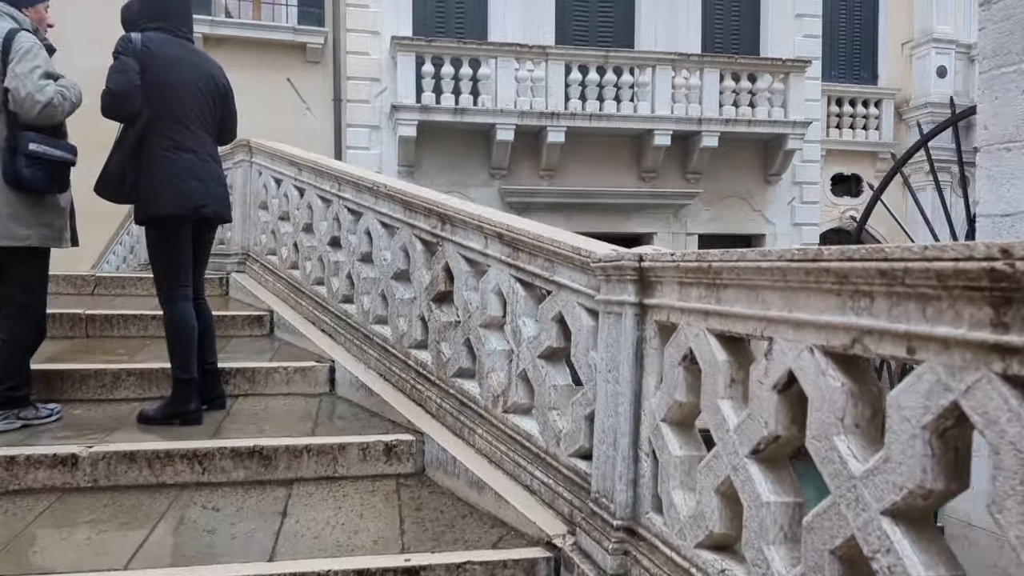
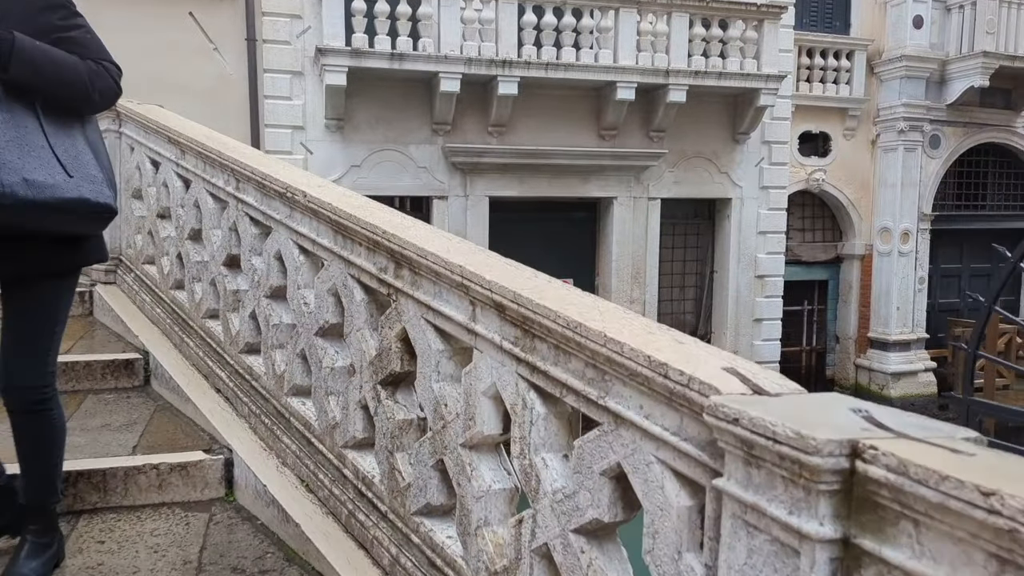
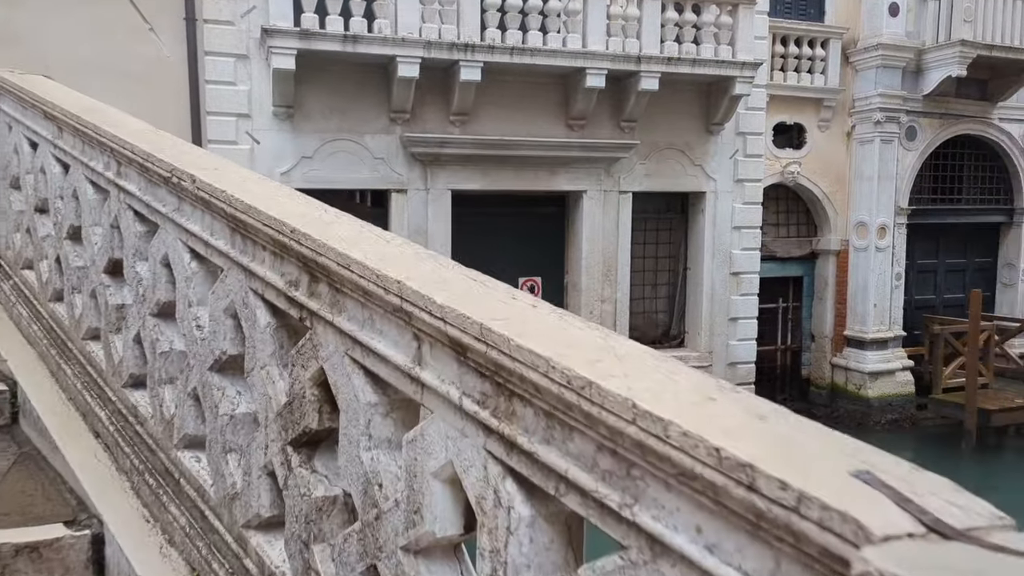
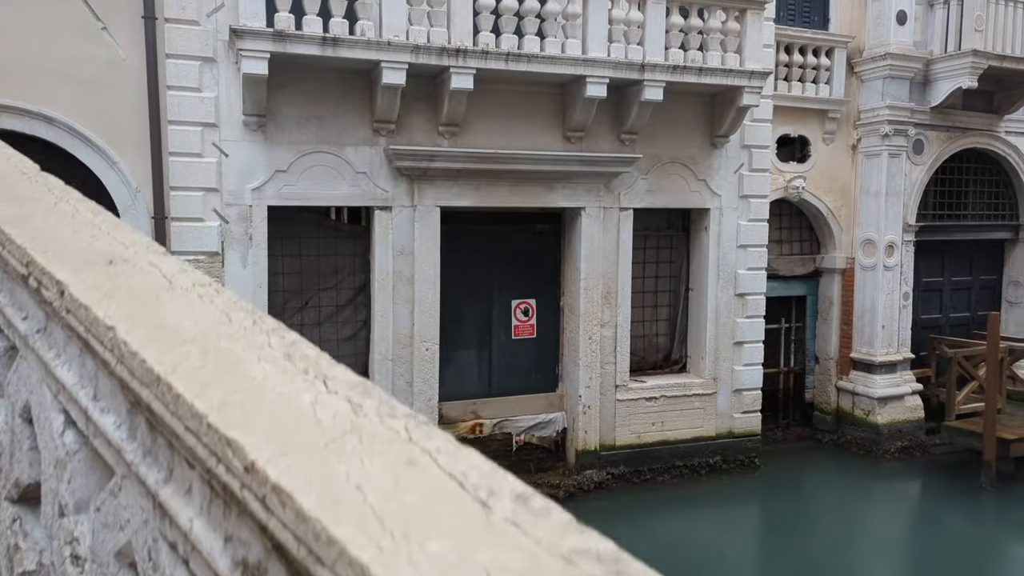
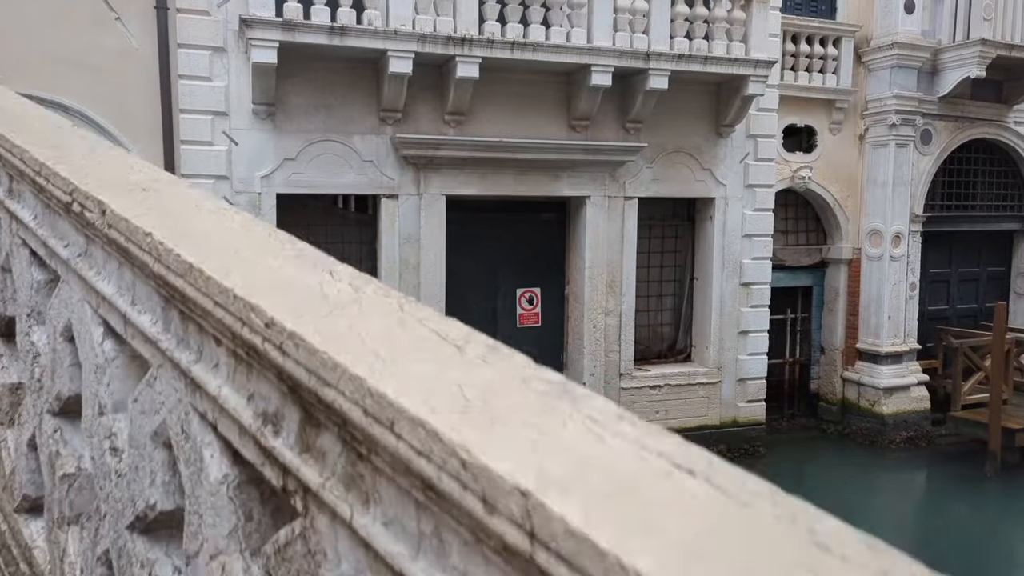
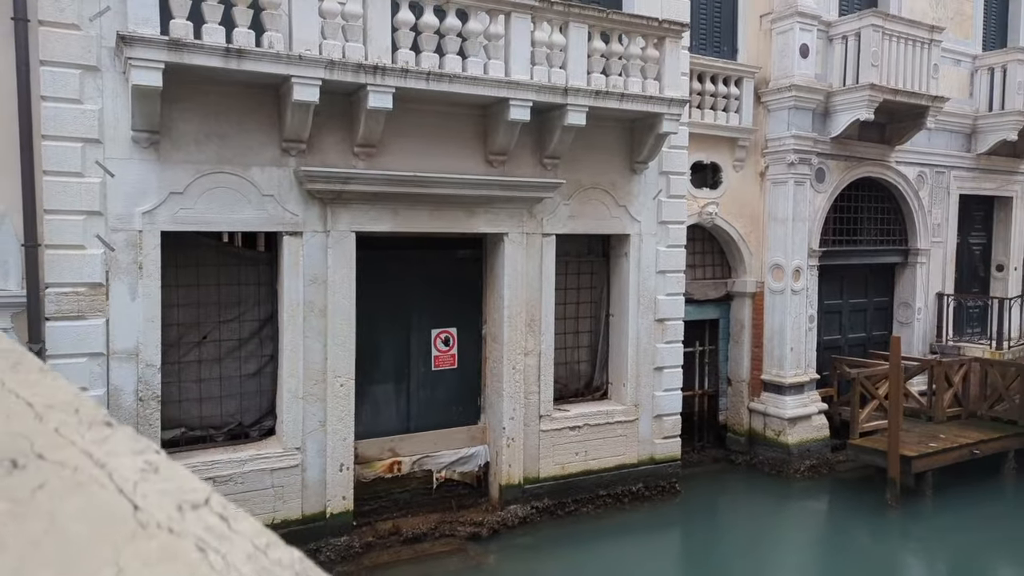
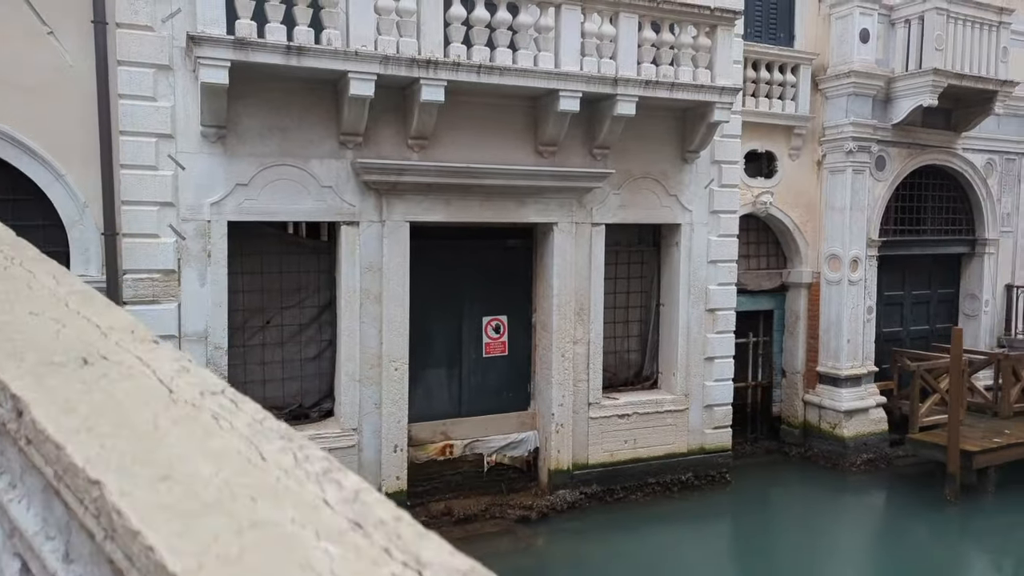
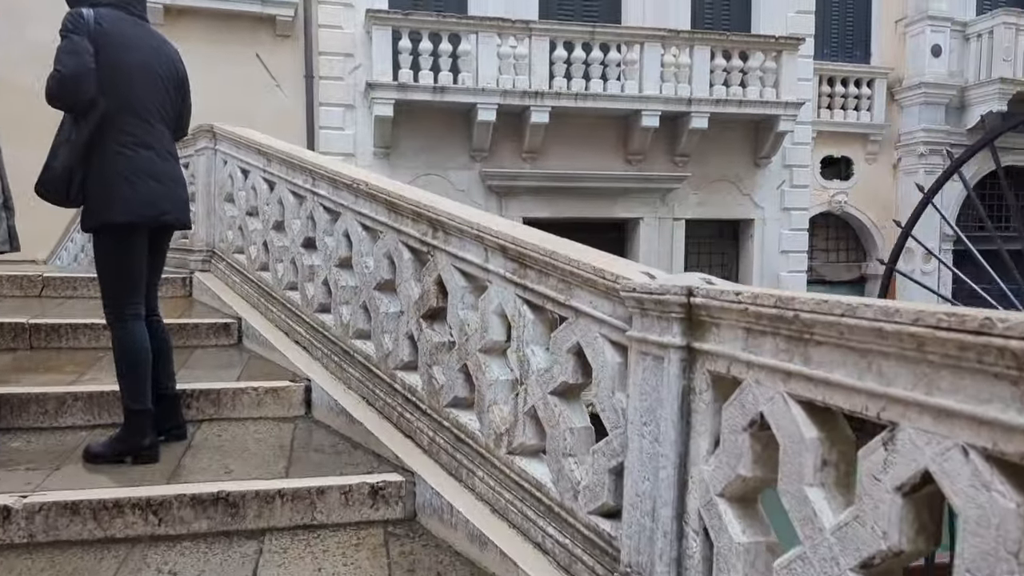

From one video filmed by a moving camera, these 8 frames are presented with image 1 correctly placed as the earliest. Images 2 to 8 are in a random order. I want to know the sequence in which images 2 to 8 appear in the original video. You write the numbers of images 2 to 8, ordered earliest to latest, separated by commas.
8, 2, 3, 5, 4, 7, 6
